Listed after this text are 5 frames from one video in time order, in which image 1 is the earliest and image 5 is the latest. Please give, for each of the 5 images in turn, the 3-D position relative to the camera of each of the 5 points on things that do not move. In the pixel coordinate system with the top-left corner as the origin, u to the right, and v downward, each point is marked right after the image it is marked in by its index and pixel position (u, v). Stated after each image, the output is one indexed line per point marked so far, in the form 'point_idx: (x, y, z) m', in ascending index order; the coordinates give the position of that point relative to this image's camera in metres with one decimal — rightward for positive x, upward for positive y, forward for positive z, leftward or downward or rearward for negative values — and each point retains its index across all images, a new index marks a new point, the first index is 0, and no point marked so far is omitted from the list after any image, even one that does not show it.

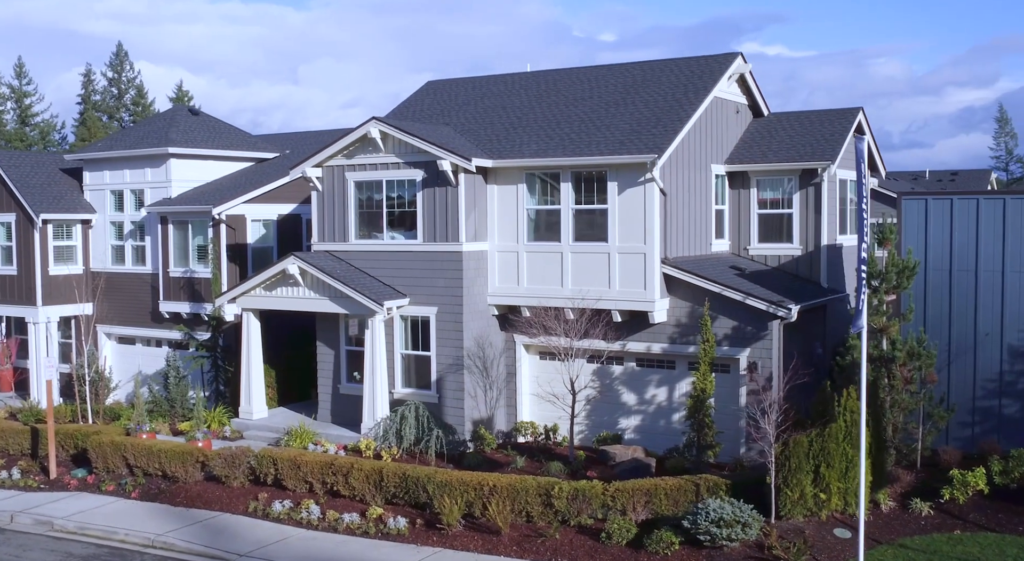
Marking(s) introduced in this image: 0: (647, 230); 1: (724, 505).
0: (+2.4, +0.9, +18.7) m
1: (+2.8, -2.9, +13.3) m
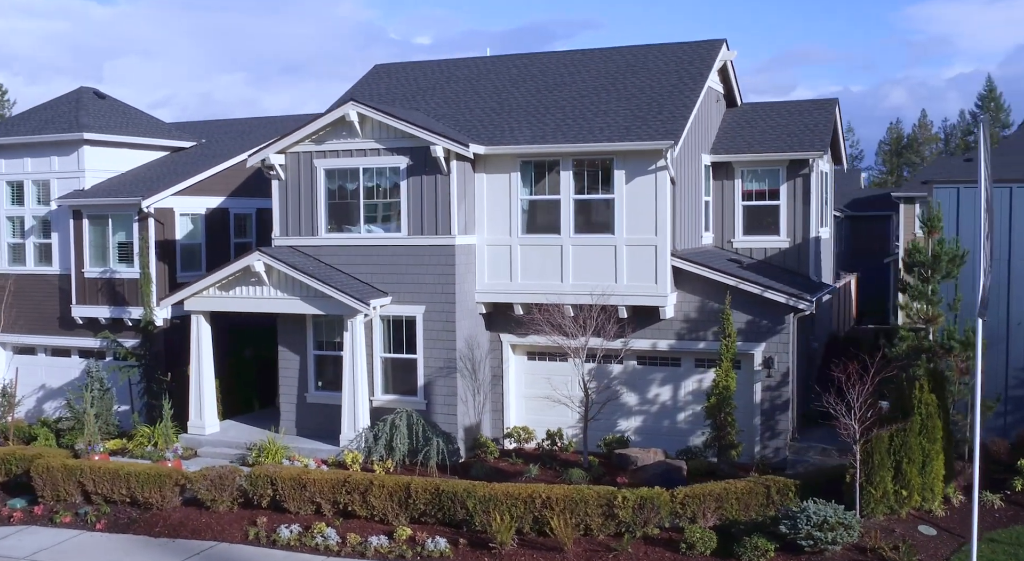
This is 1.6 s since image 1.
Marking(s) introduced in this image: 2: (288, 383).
0: (+2.5, +1.0, +17.7) m
1: (+3.8, -2.7, +12.5) m
2: (-4.2, -1.9, +19.8) m
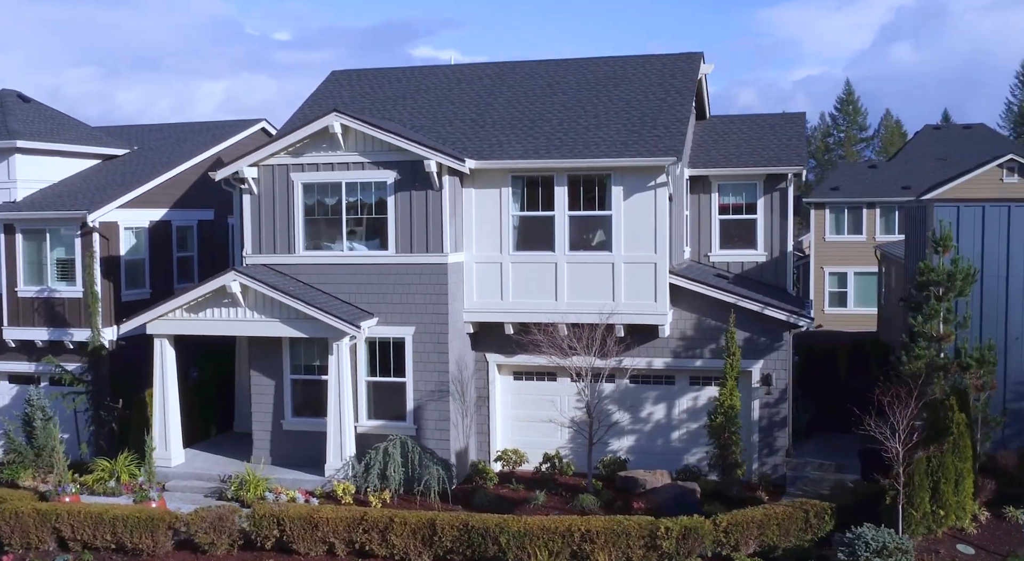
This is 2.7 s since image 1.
0: (+2.4, +0.7, +17.5) m
1: (+4.4, -3.0, +12.5) m
2: (-4.5, -2.3, +18.7) m
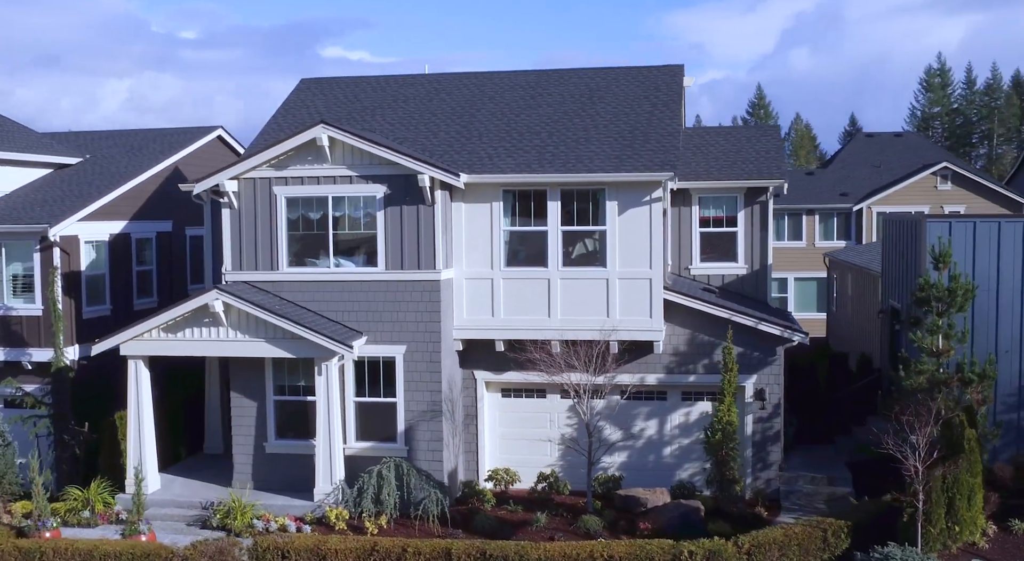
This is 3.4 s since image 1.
0: (+2.3, +0.5, +17.3) m
1: (+4.7, -3.3, +12.5) m
2: (-4.6, -2.6, +18.0) m
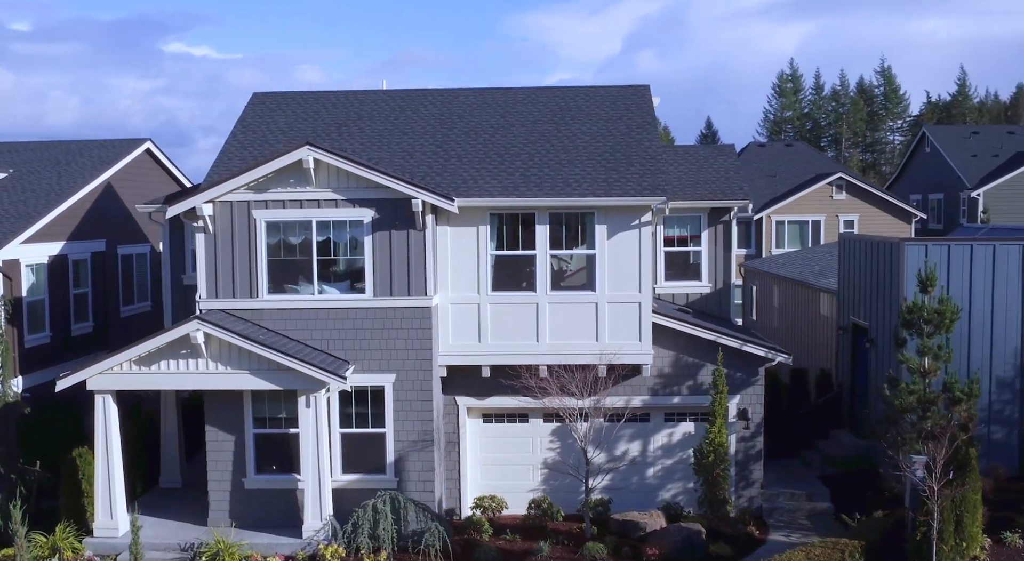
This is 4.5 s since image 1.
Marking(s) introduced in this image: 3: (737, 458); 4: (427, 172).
0: (+2.2, +0.1, +17.4) m
1: (+5.2, -3.6, +12.9) m
2: (-4.8, -3.1, +17.2) m
3: (+3.9, -3.1, +18.1) m
4: (-1.5, +1.9, +18.1) m
